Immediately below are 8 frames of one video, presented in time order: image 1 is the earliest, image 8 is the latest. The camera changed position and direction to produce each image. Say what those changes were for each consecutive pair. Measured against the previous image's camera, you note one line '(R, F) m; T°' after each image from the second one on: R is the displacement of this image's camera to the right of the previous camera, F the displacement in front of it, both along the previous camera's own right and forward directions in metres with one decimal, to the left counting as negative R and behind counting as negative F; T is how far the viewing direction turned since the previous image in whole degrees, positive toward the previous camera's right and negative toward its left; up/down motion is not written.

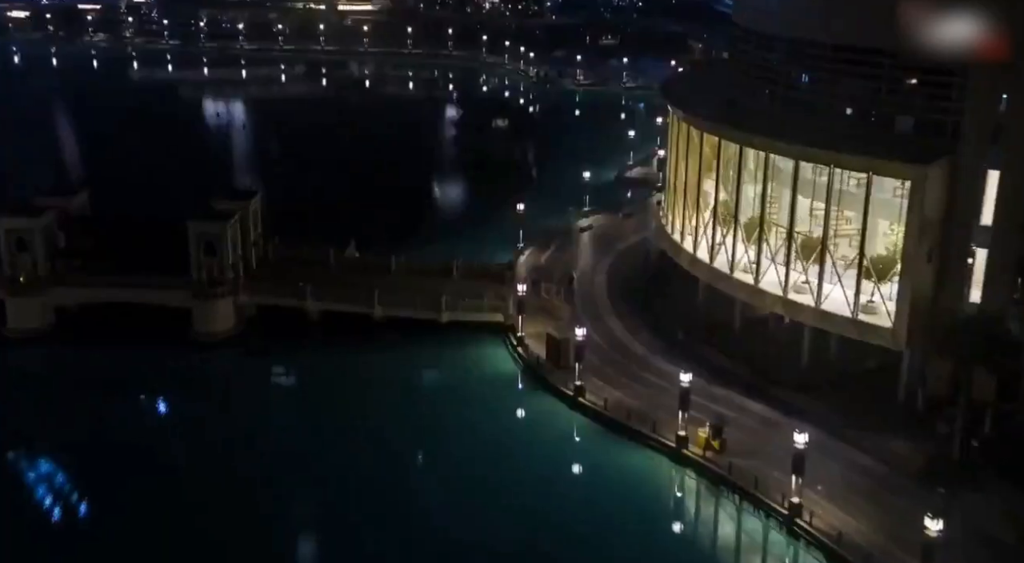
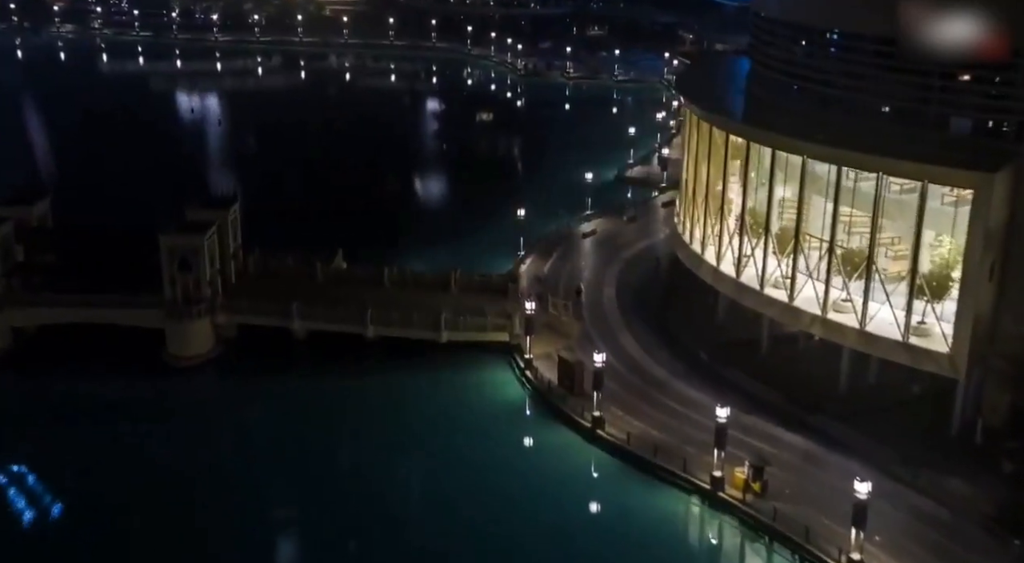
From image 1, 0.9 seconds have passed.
(-0.9, +3.1) m; +1°
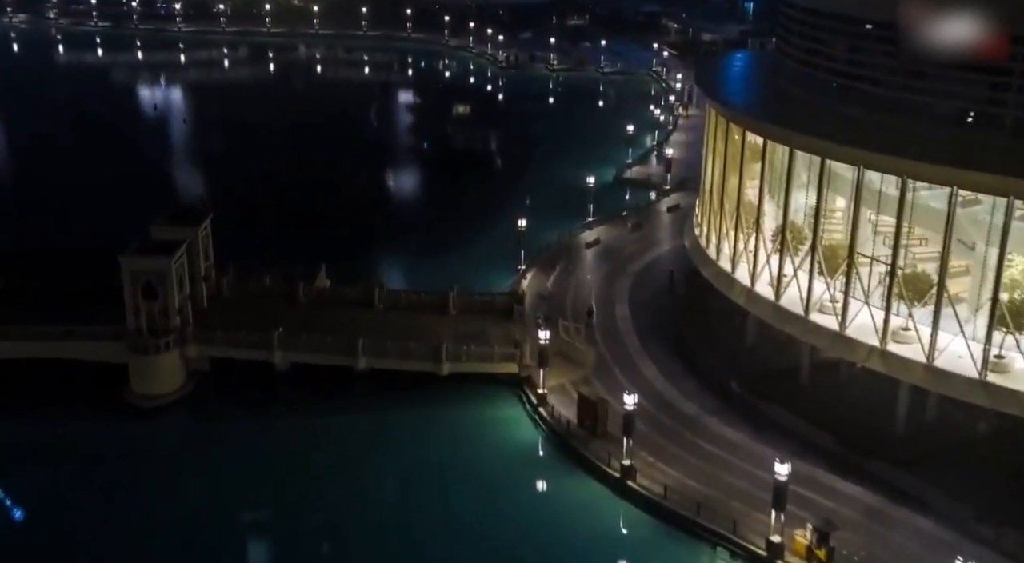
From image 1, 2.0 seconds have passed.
(-1.2, +3.6) m; +2°
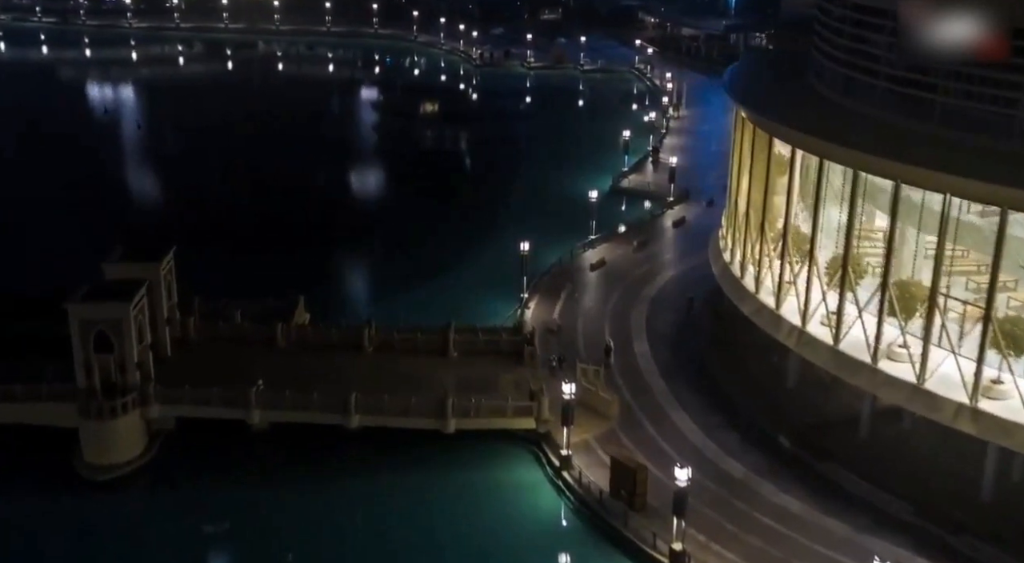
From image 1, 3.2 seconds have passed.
(-1.4, +3.9) m; +2°
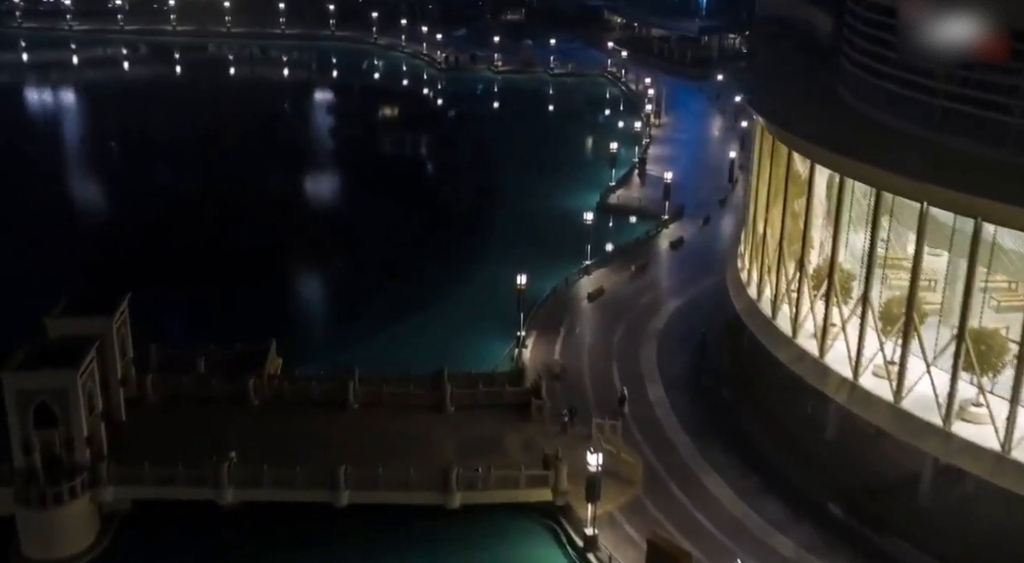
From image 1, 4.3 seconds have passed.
(-1.3, +3.3) m; +3°
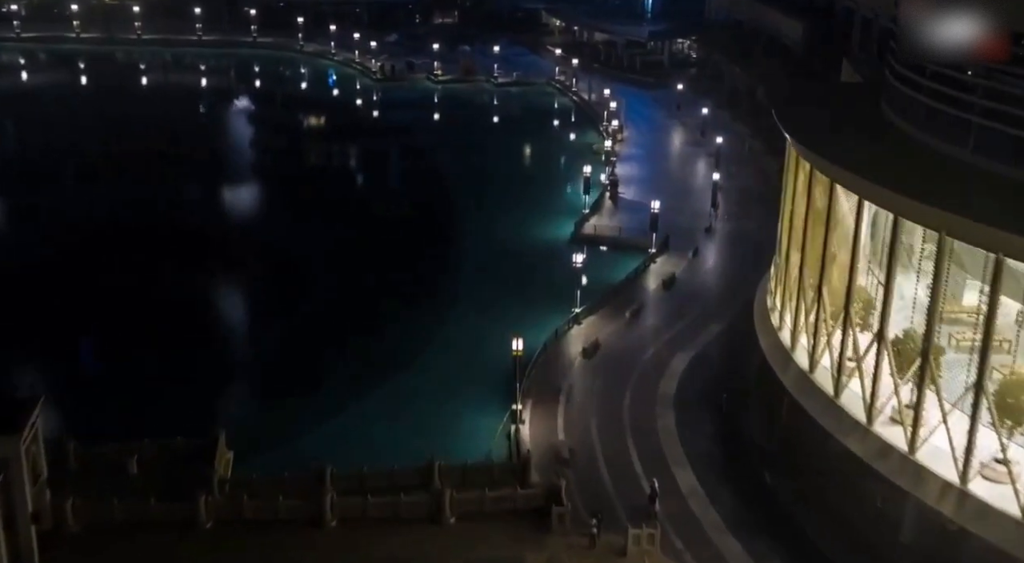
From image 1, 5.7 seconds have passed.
(-1.9, +4.7) m; +5°
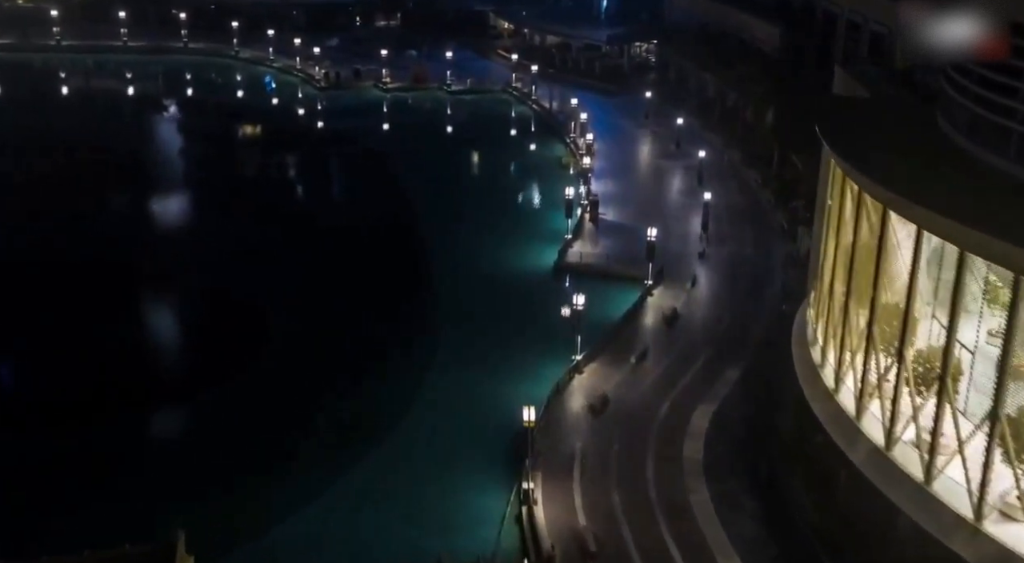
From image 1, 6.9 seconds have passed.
(-1.6, +3.8) m; +4°
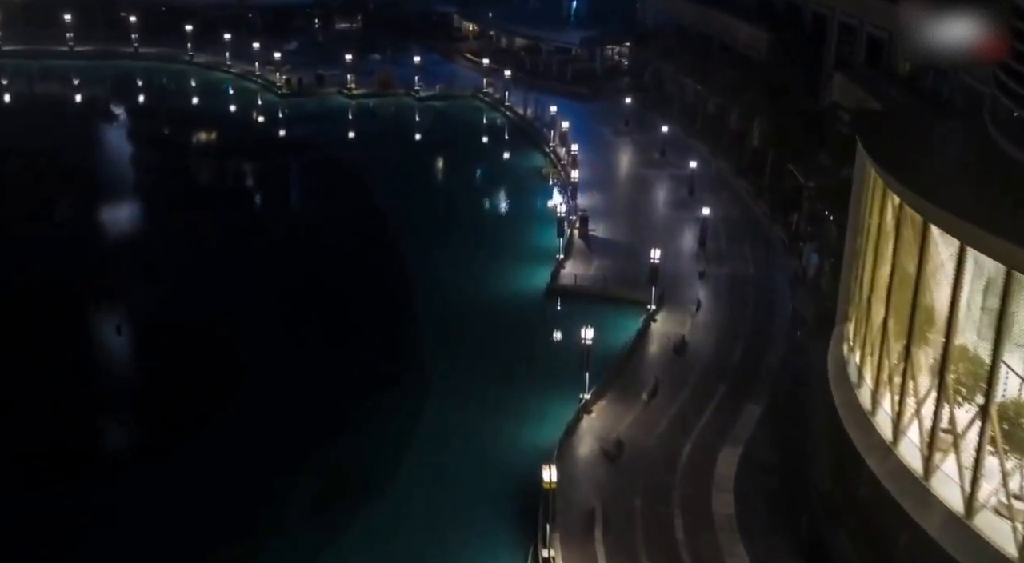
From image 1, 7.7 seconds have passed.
(-1.2, +2.6) m; +3°
